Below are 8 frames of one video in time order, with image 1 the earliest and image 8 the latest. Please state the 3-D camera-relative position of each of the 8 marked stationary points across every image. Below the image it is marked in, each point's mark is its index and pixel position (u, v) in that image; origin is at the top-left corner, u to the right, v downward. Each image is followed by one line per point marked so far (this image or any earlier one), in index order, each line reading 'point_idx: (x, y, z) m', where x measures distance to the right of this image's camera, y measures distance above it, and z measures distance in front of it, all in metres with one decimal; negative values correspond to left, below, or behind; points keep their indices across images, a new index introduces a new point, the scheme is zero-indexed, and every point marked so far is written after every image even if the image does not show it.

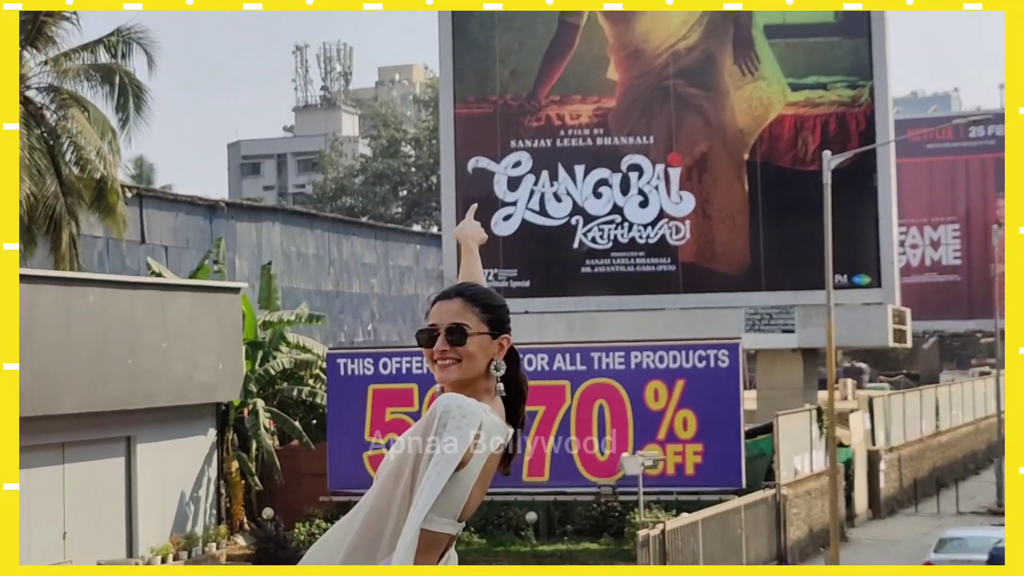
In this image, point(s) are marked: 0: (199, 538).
0: (-3.5, -2.8, +19.6) m
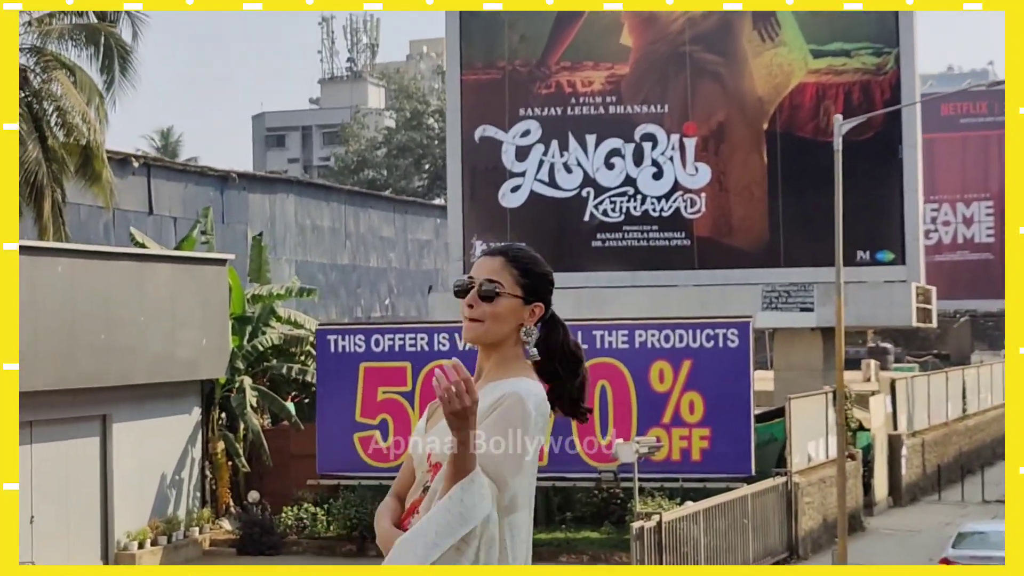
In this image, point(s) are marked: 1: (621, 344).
0: (-3.5, -2.5, +18.7) m
1: (+1.1, -0.6, +18.0) m
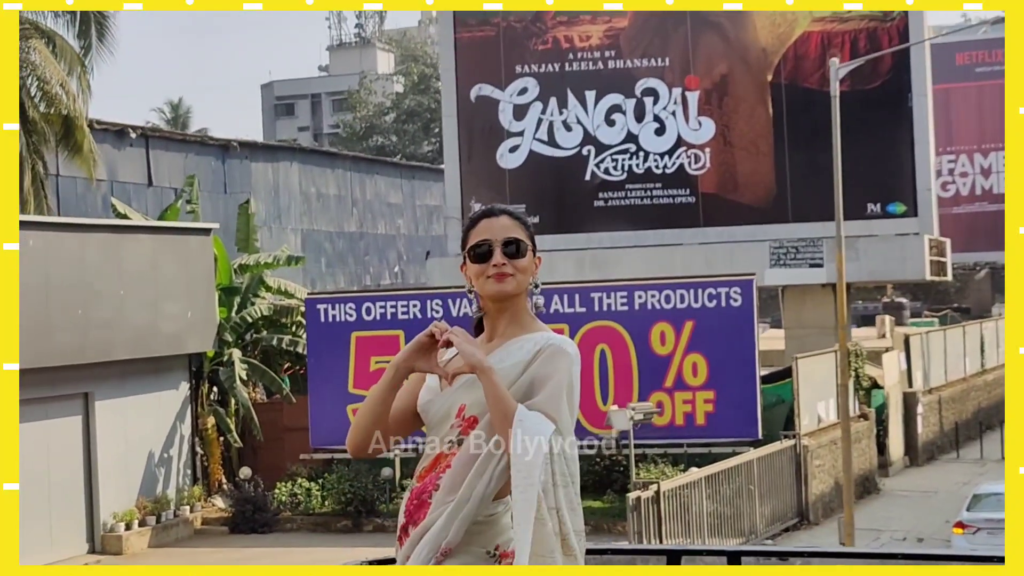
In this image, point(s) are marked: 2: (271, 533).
0: (-3.5, -2.2, +18.1) m
1: (+1.1, -0.2, +17.4) m
2: (-2.5, -2.5, +18.0) m
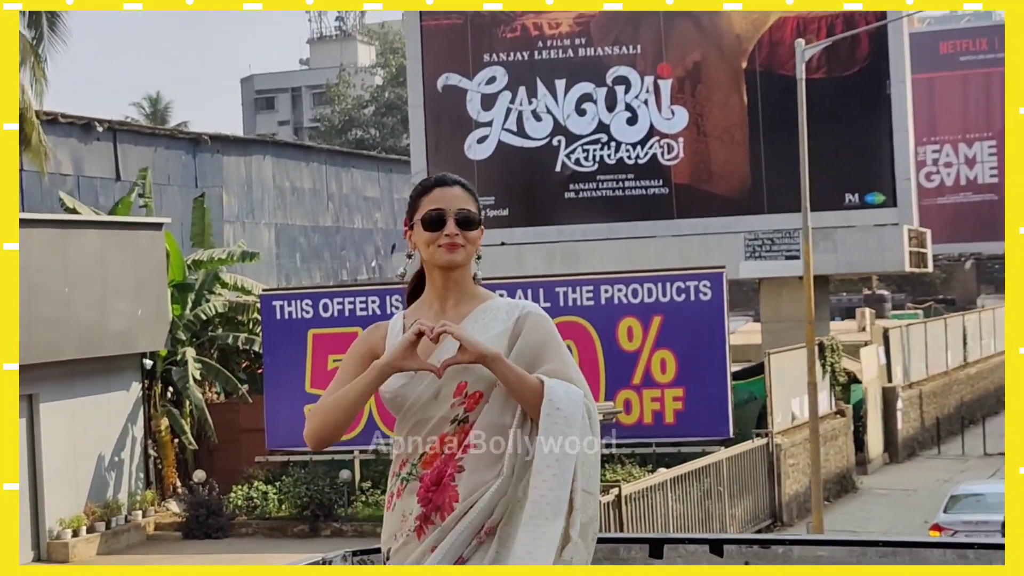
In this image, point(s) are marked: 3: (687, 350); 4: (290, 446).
0: (-3.9, -2.2, +17.4) m
1: (+0.7, -0.1, +16.7) m
2: (-2.8, -2.5, +17.4) m
3: (+1.7, -0.6, +16.7) m
4: (-2.2, -1.6, +17.8) m
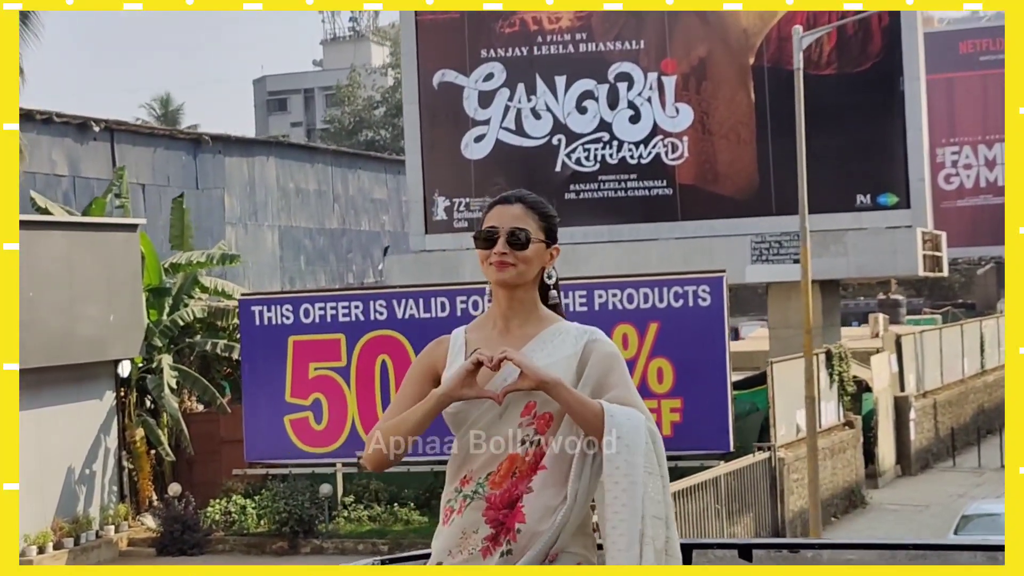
0: (-4.0, -2.2, +16.6) m
1: (+0.6, -0.2, +15.9) m
2: (-2.9, -2.5, +16.5) m
3: (+1.6, -0.6, +15.8) m
4: (-2.3, -1.6, +17.0) m
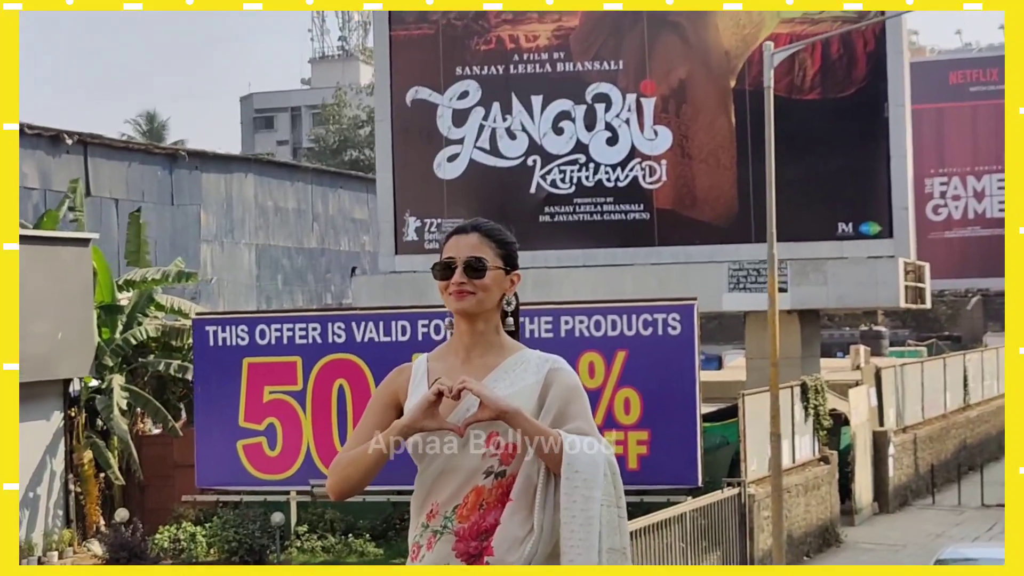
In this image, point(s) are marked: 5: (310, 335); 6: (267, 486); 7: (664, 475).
0: (-4.4, -2.4, +16.0) m
1: (+0.3, -0.4, +15.3) m
2: (-3.3, -2.7, +15.9) m
3: (+1.2, -0.9, +15.2) m
4: (-2.7, -1.8, +16.4) m
5: (-1.8, -0.4, +15.9) m
6: (-2.3, -1.8, +16.3) m
7: (+1.3, -1.6, +15.3) m
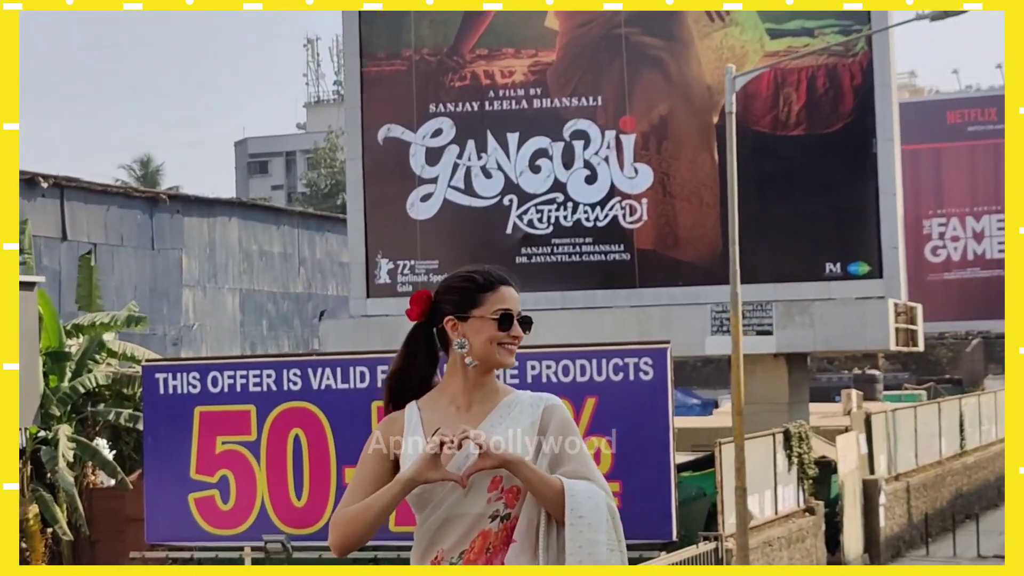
0: (-4.7, -2.8, +15.1) m
1: (0.0, -0.8, +14.5) m
2: (-3.6, -3.1, +15.0) m
3: (+0.9, -1.2, +14.4) m
4: (-3.0, -2.2, +15.6) m
5: (-2.1, -0.8, +15.1) m
6: (-2.6, -2.2, +15.4) m
7: (+1.0, -2.0, +14.4) m
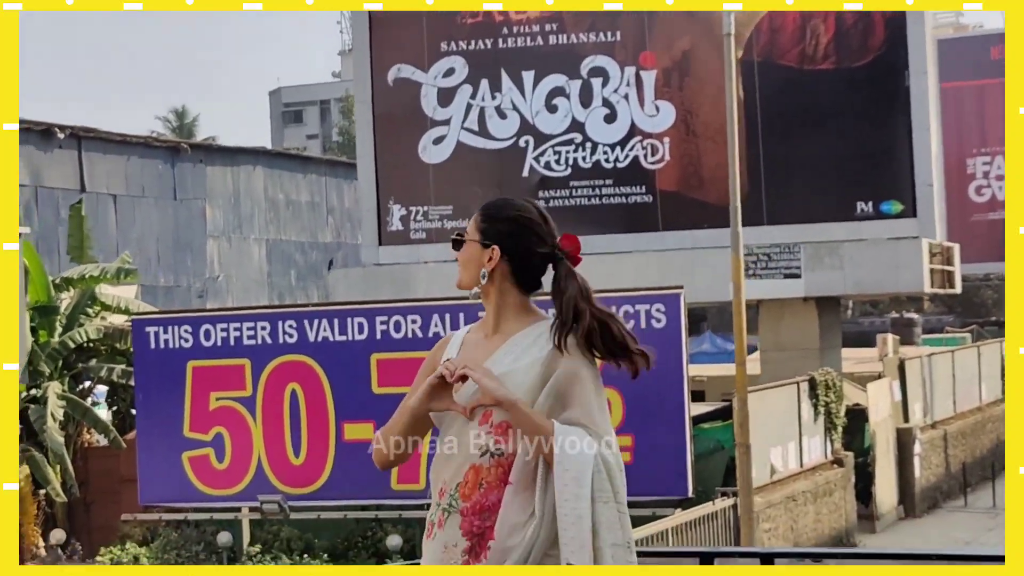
0: (-4.6, -2.4, +14.5) m
1: (0.0, -0.3, +13.7) m
2: (-3.5, -2.7, +14.4) m
3: (+1.0, -0.8, +13.6) m
4: (-2.9, -1.8, +14.9) m
5: (-2.1, -0.4, +14.3) m
6: (-2.5, -1.8, +14.7) m
7: (+1.1, -1.5, +13.6) m
